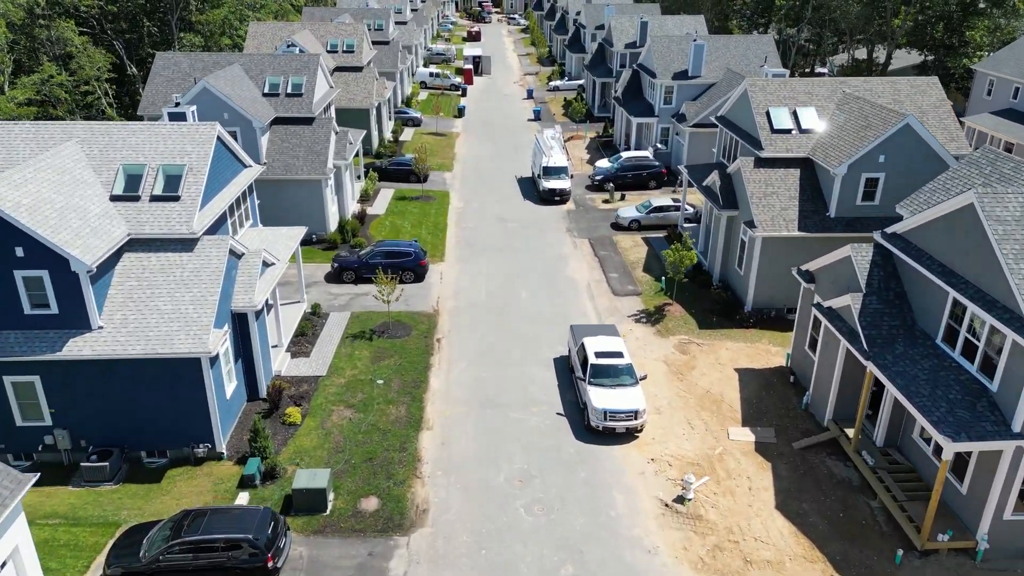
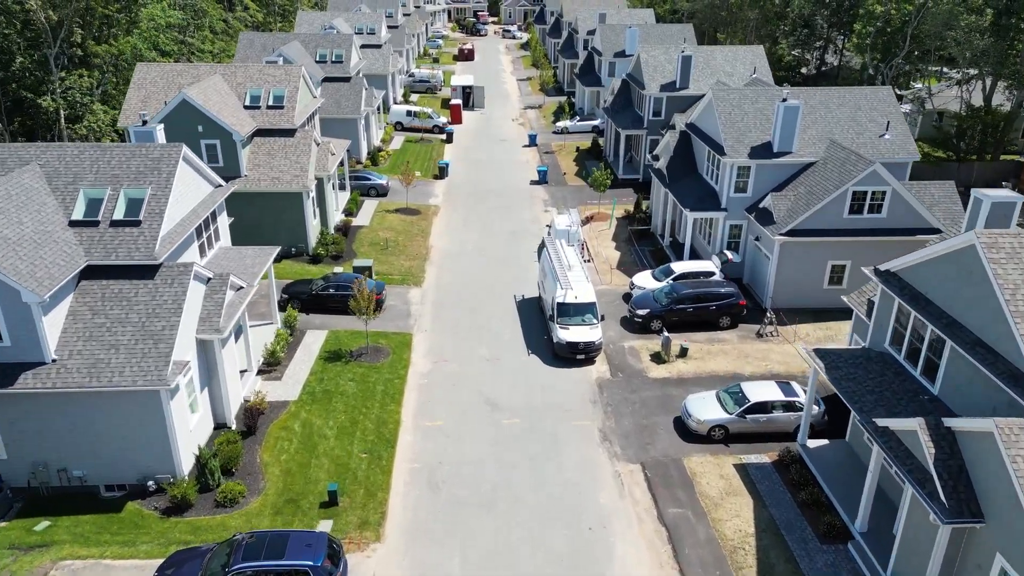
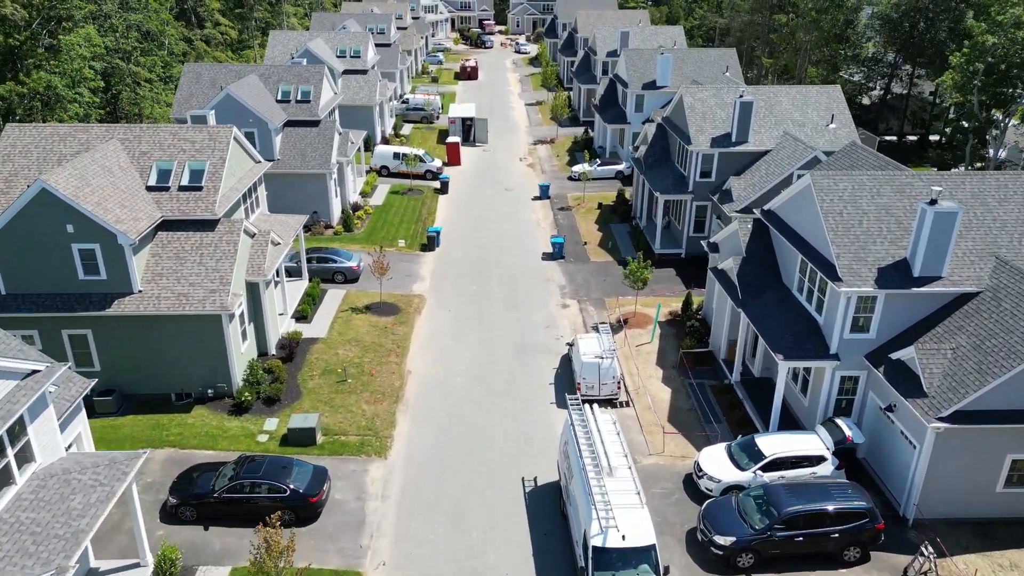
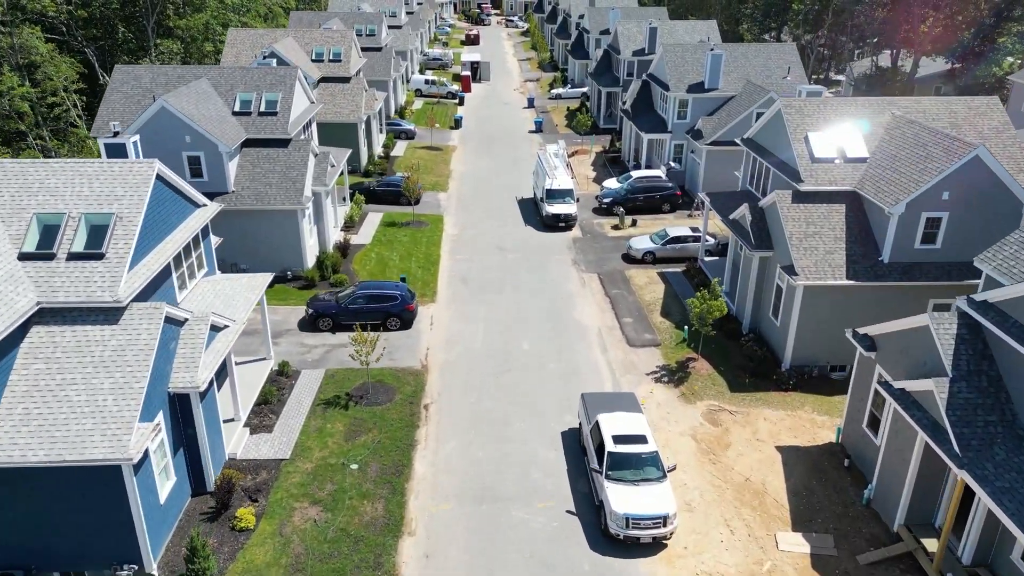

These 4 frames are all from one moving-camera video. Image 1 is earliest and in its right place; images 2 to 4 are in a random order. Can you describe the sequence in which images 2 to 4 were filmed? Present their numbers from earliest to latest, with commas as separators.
4, 2, 3
